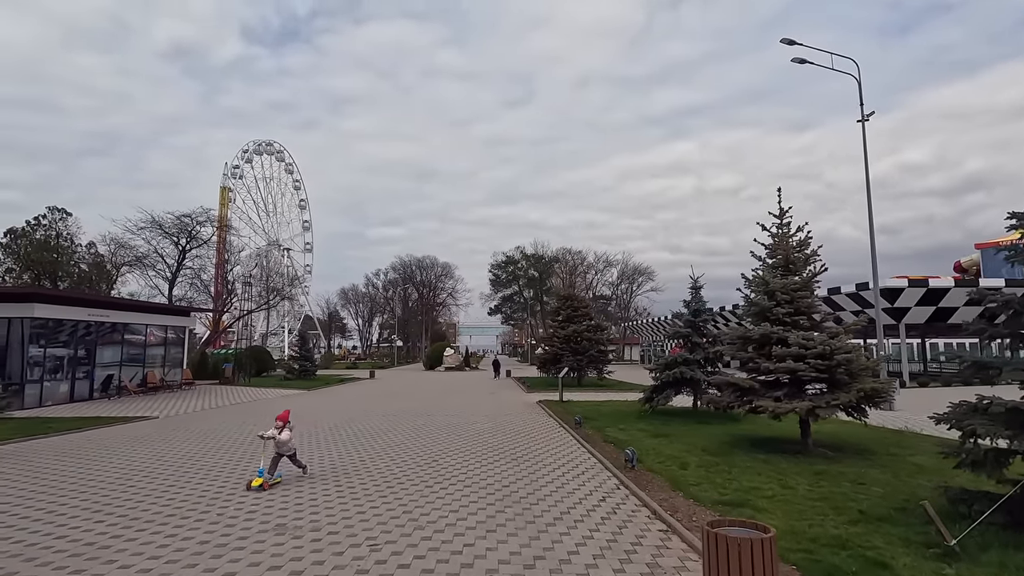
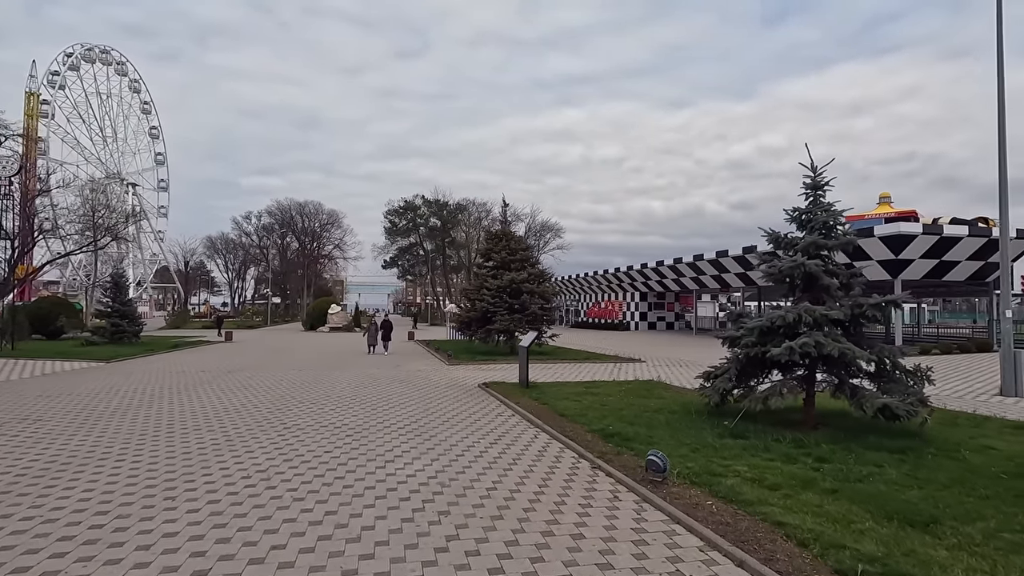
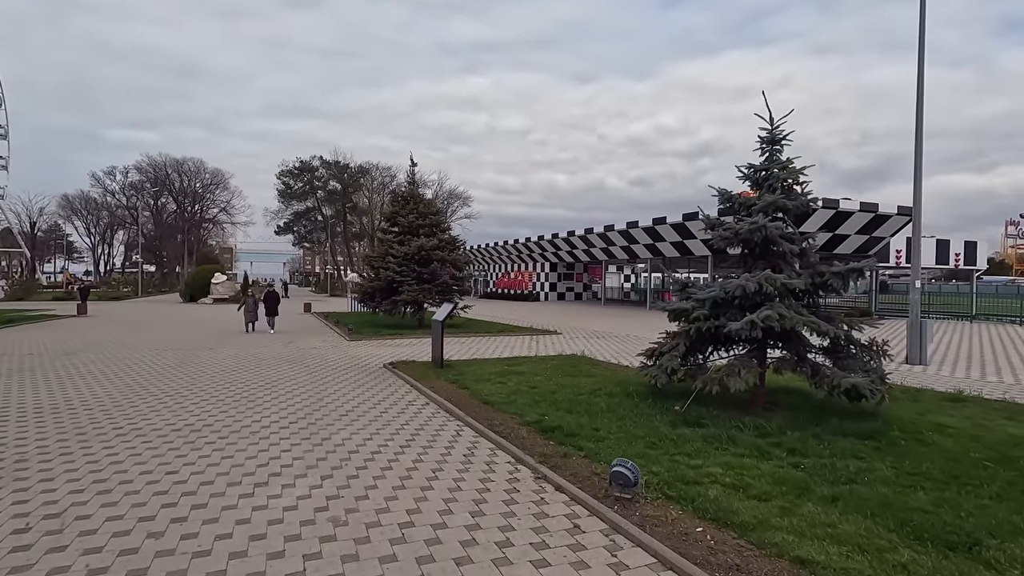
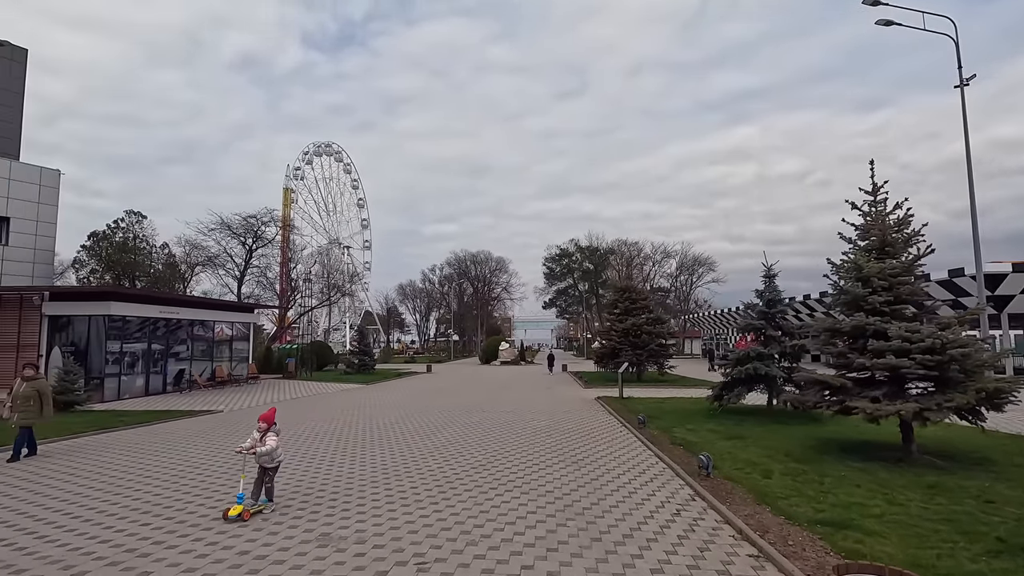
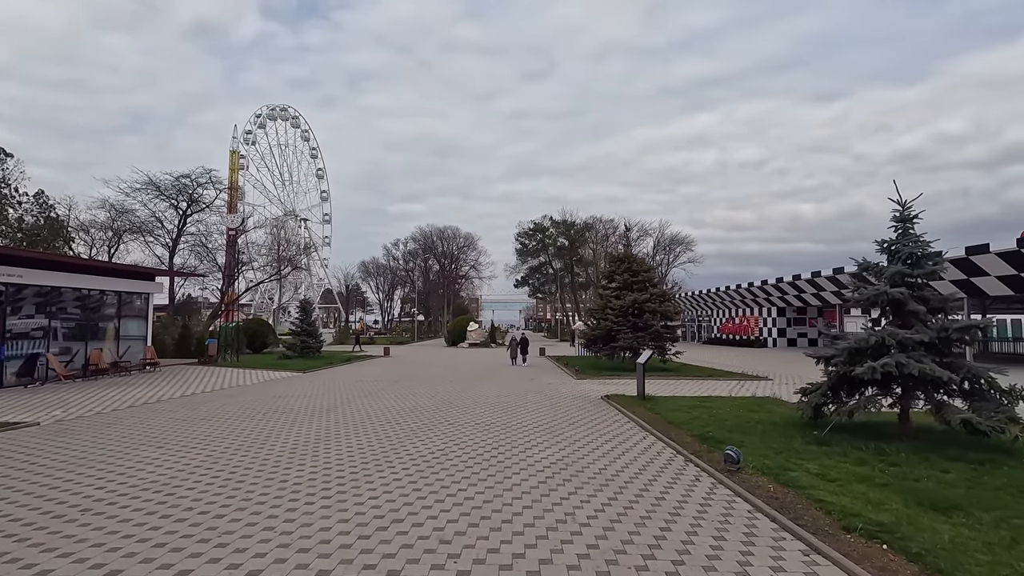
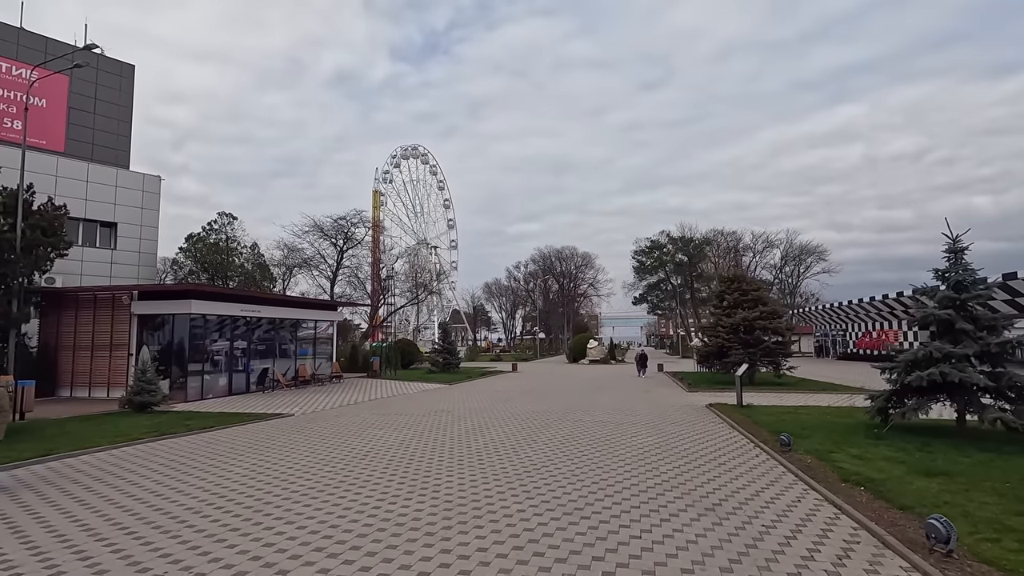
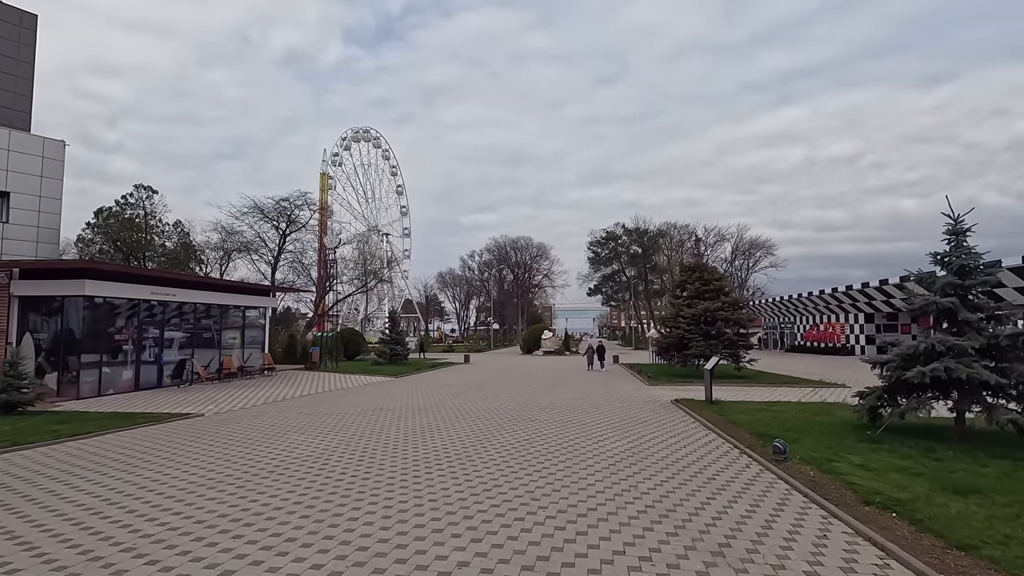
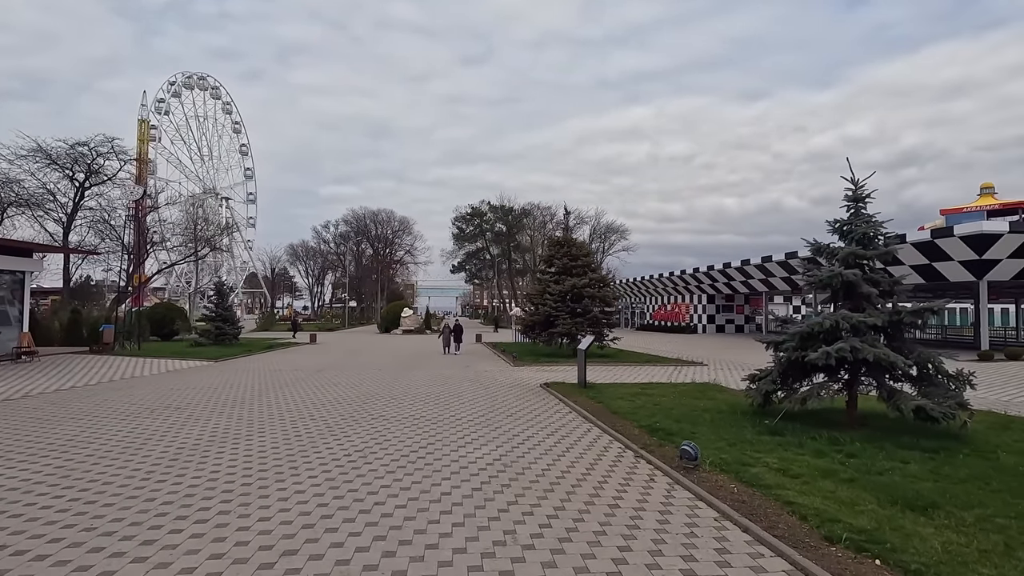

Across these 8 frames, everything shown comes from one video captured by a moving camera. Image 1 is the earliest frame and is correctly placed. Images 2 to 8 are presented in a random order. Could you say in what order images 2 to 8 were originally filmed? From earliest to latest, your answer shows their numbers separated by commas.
4, 6, 7, 5, 8, 2, 3
